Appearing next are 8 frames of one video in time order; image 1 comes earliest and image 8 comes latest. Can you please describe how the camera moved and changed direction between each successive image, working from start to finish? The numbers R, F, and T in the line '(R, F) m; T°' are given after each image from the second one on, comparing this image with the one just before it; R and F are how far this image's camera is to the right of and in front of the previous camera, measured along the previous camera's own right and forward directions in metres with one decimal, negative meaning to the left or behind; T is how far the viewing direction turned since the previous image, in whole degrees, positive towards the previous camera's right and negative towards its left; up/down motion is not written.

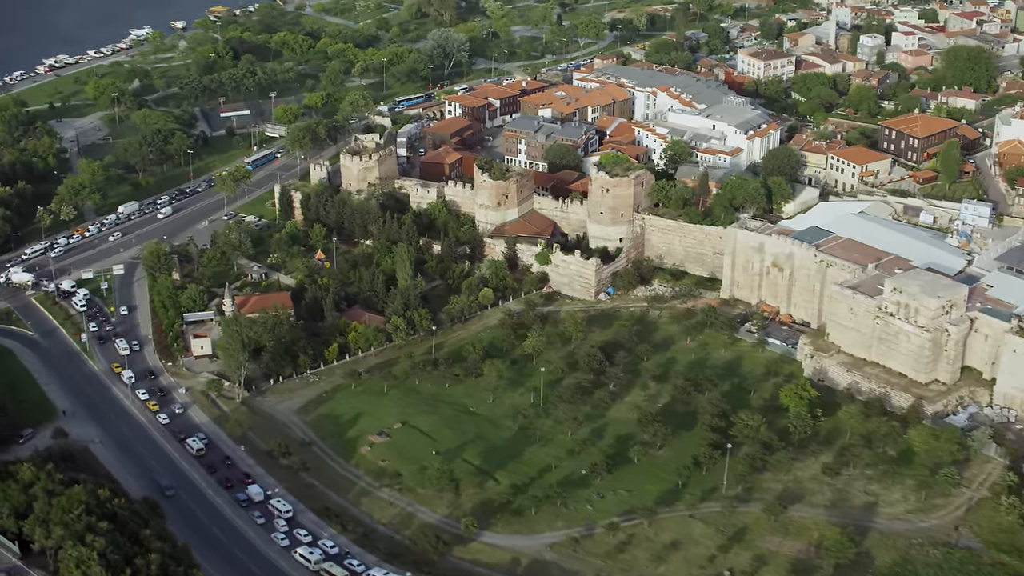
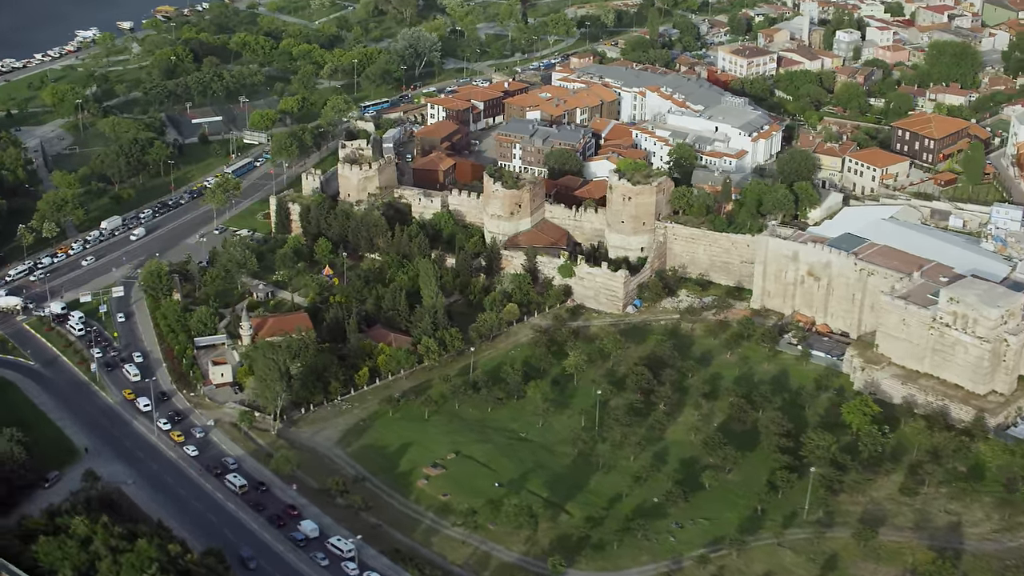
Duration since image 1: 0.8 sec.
(-3.5, +1.7) m; +4°
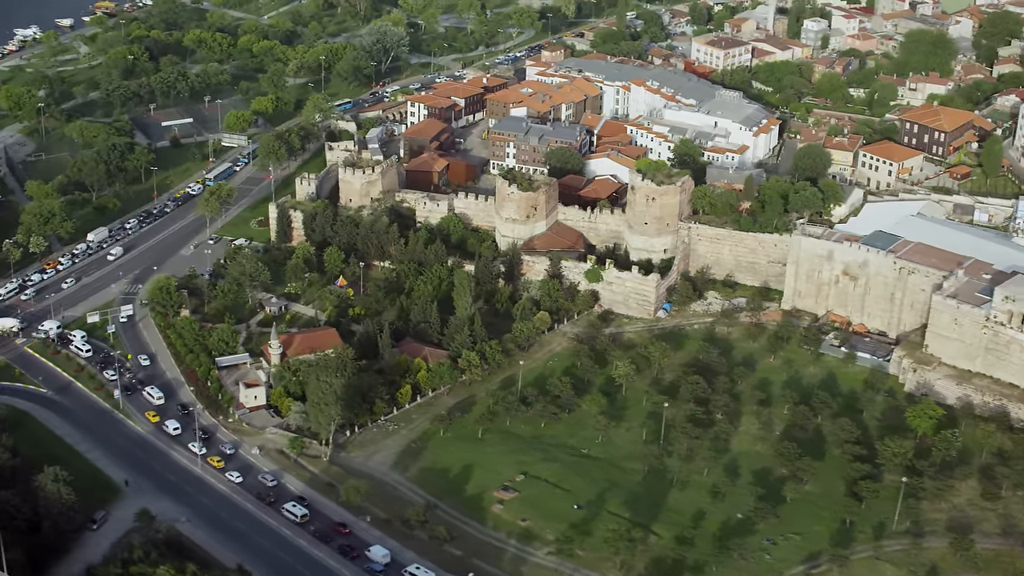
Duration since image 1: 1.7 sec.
(-3.9, +1.4) m; +4°
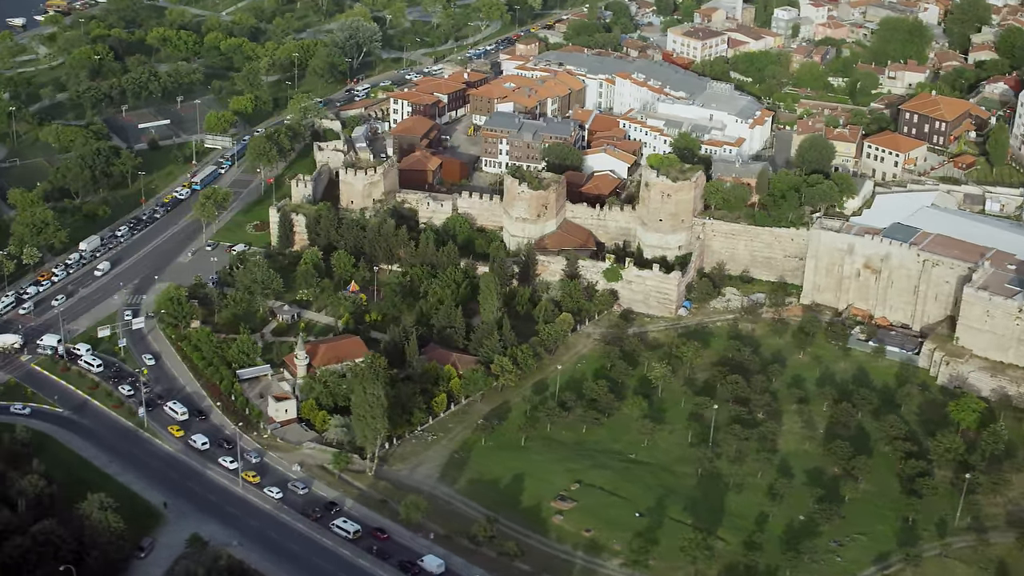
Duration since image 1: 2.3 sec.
(-2.9, +0.8) m; +3°
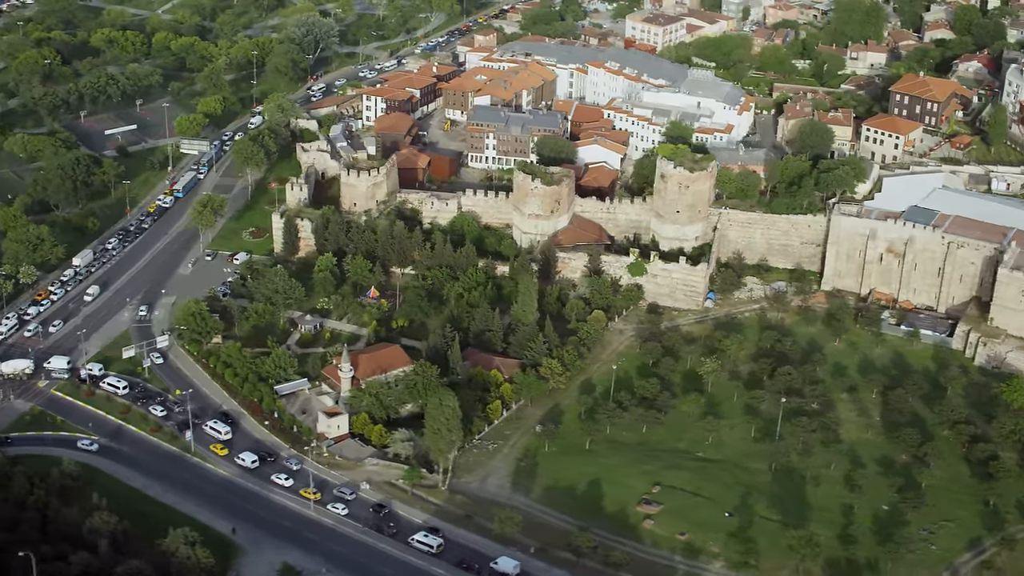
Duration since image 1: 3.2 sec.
(-4.0, +0.9) m; +5°
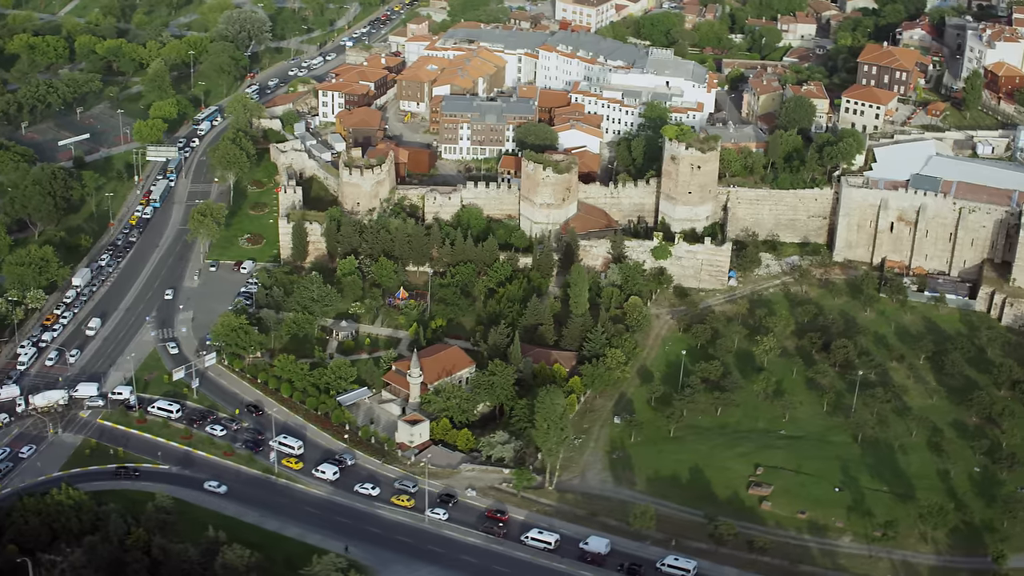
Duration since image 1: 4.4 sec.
(-5.7, +0.7) m; +7°
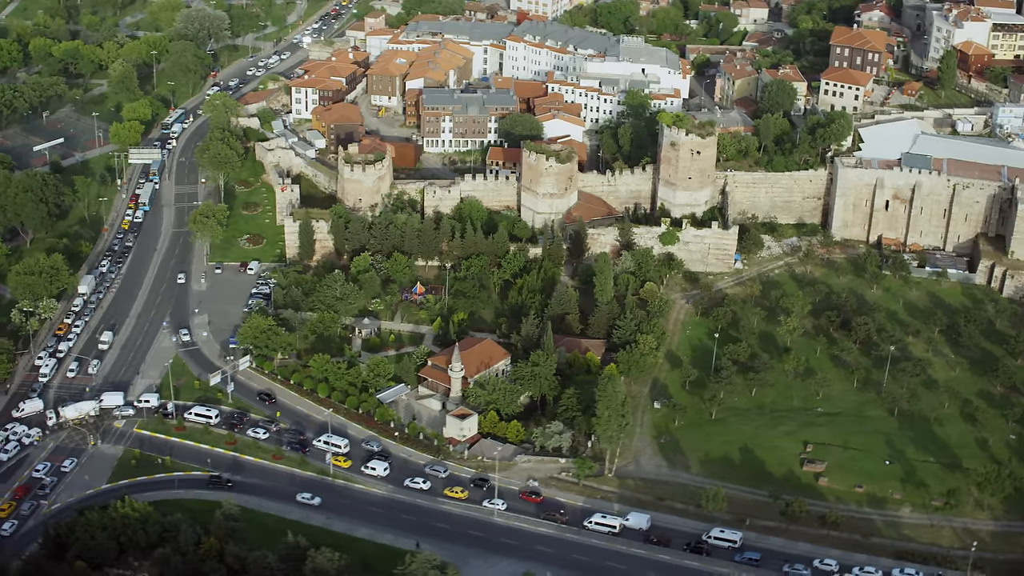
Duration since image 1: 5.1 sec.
(-3.4, 0.0) m; +4°
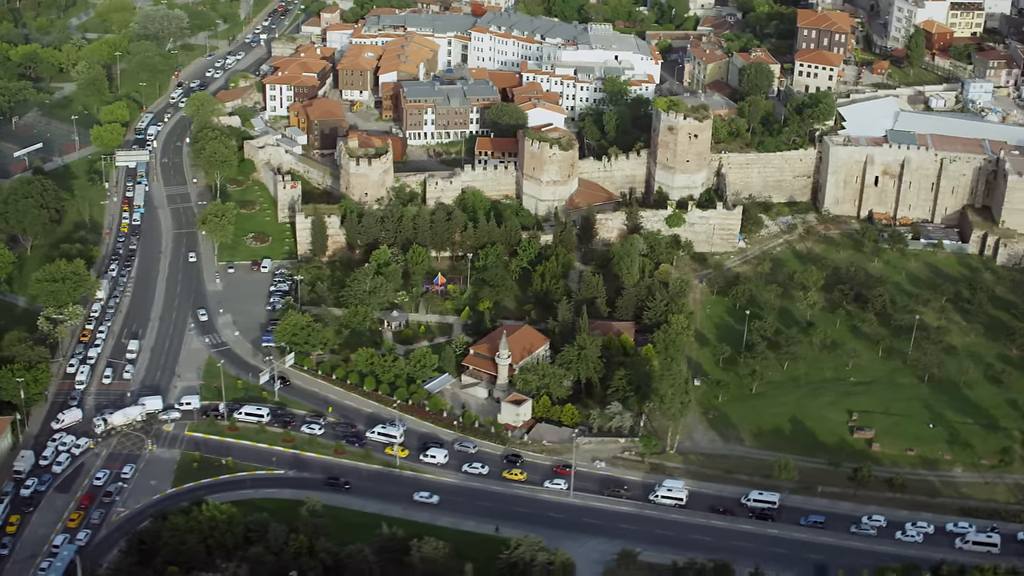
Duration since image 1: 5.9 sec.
(-3.9, -0.4) m; +5°
